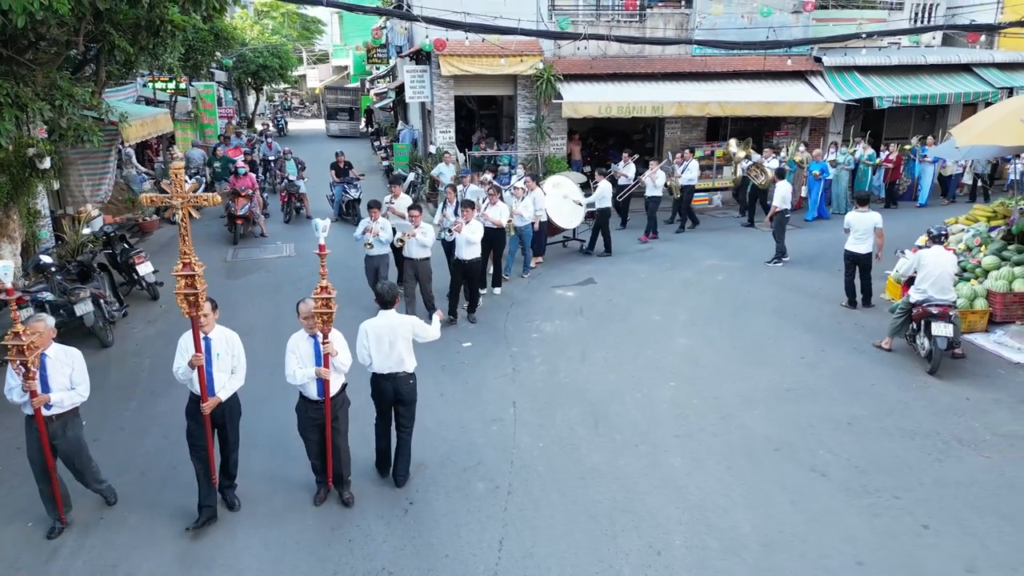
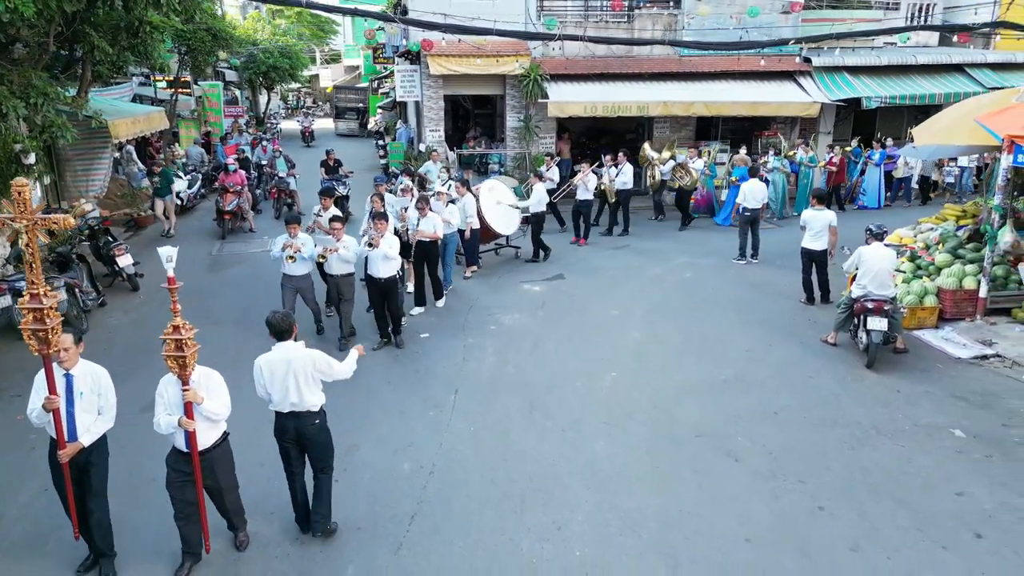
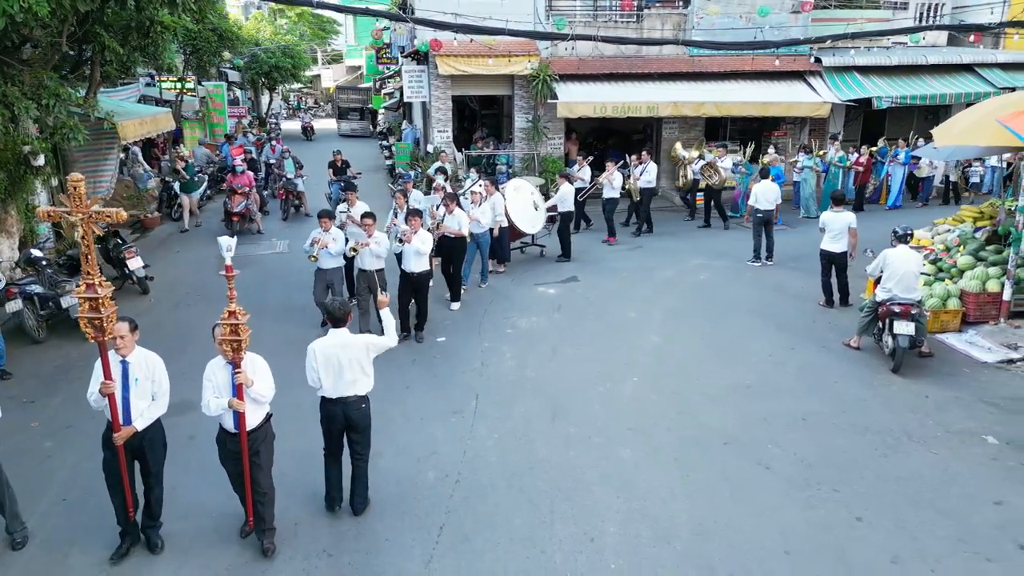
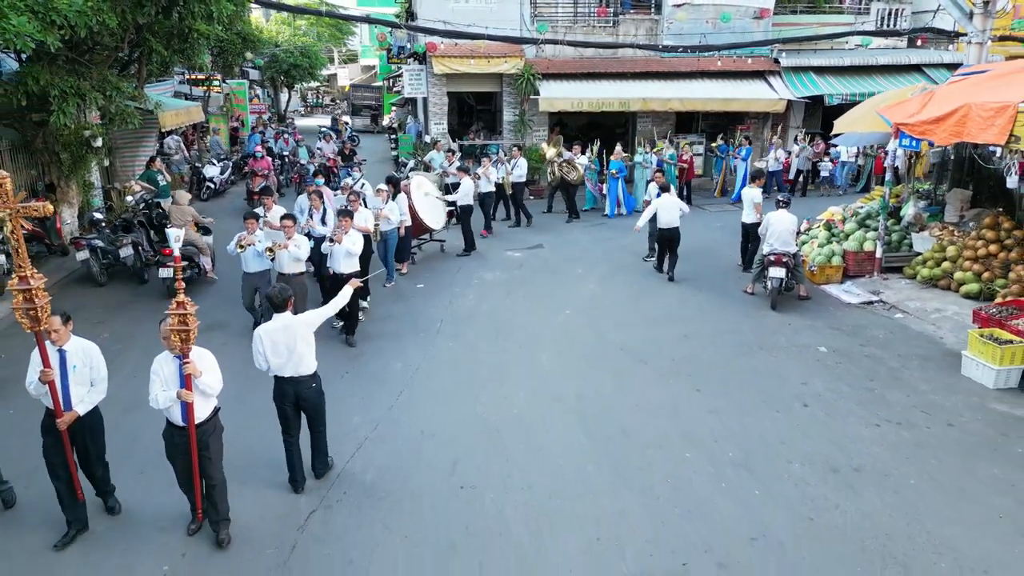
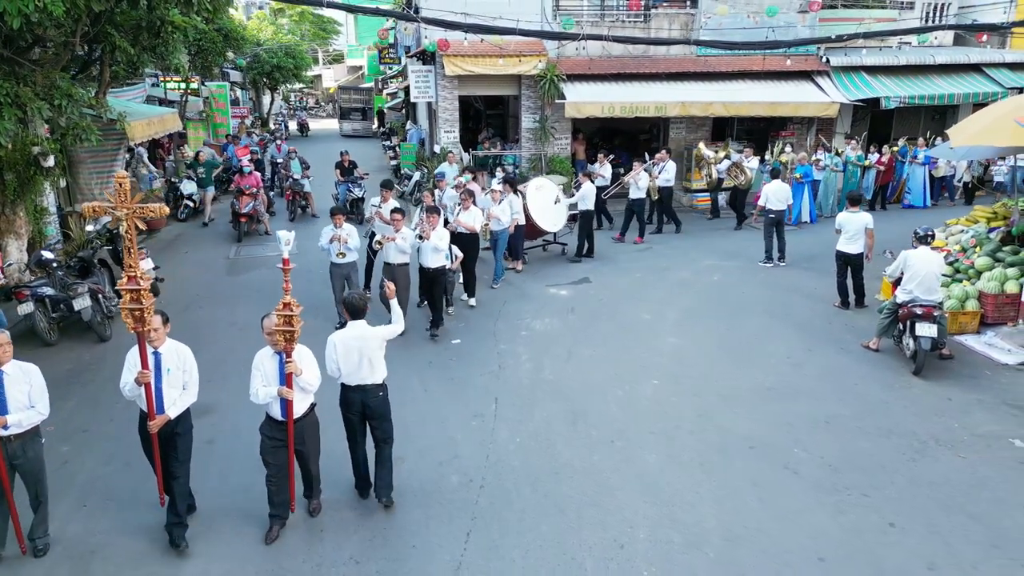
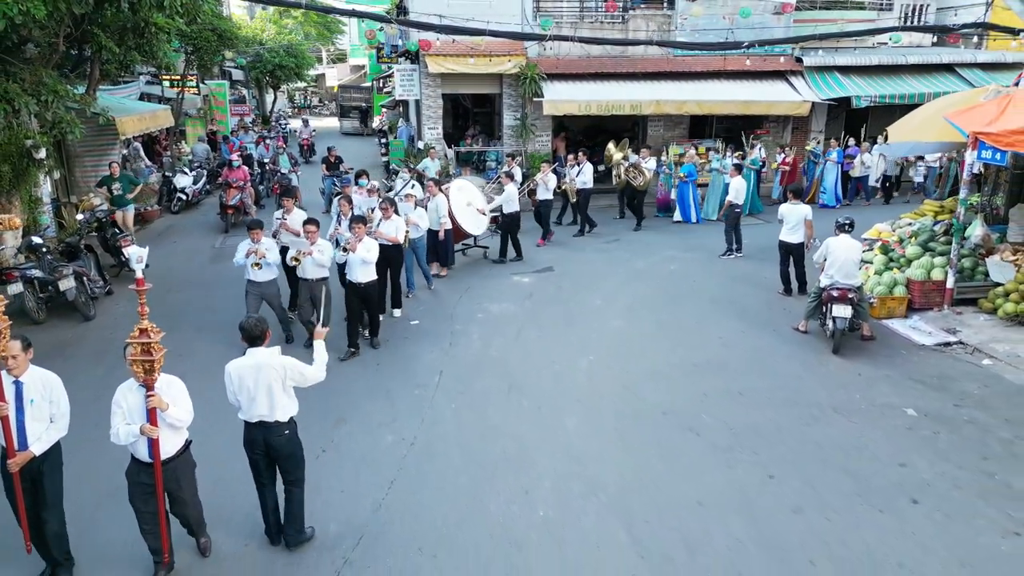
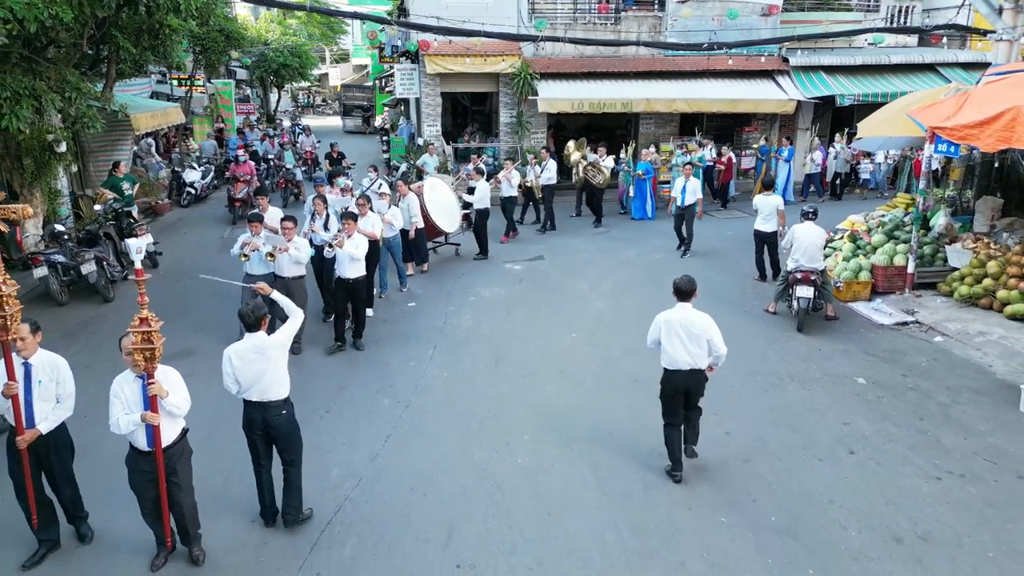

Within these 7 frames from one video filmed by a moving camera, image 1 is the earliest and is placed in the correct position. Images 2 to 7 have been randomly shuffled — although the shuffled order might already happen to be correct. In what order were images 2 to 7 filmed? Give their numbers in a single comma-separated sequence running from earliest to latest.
5, 3, 2, 6, 7, 4
